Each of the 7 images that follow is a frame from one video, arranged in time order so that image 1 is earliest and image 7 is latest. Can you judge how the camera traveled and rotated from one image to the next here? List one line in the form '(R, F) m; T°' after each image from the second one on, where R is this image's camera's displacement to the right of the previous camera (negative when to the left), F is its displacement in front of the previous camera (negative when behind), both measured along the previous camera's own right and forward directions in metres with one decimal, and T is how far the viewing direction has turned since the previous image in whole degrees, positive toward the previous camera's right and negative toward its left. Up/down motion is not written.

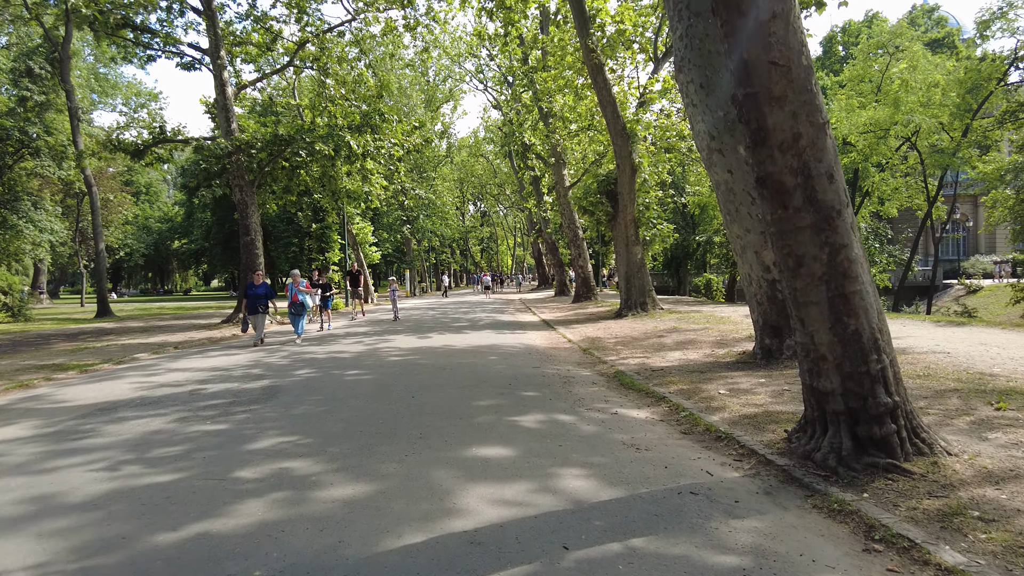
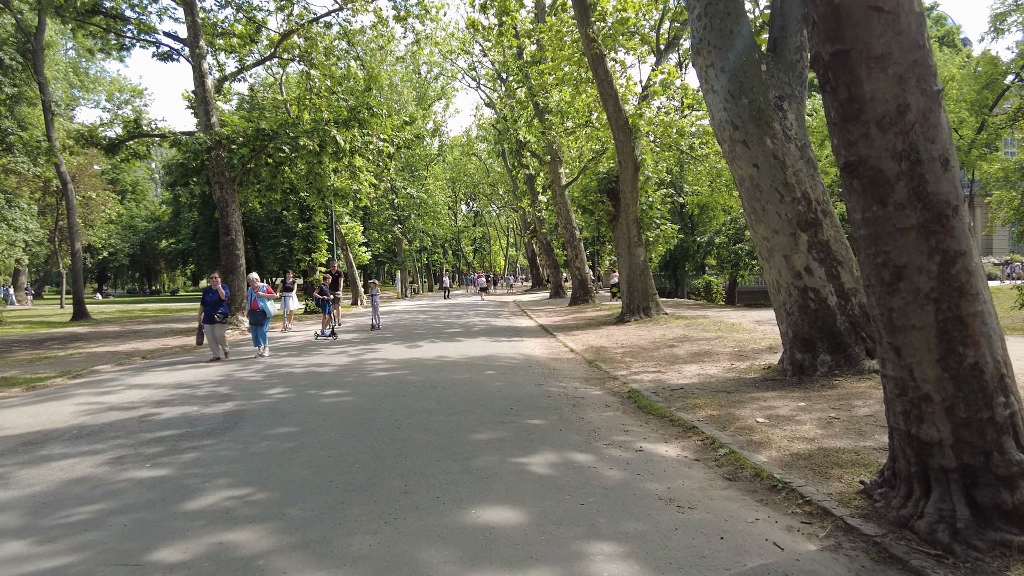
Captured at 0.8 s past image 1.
(-0.1, +1.0) m; +1°
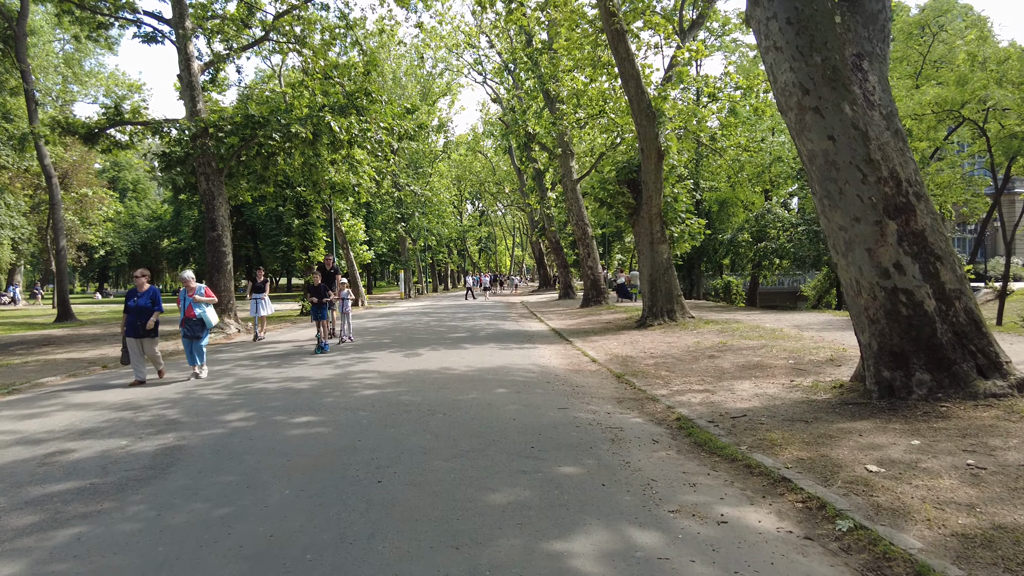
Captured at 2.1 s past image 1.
(-0.1, +1.5) m; 0°
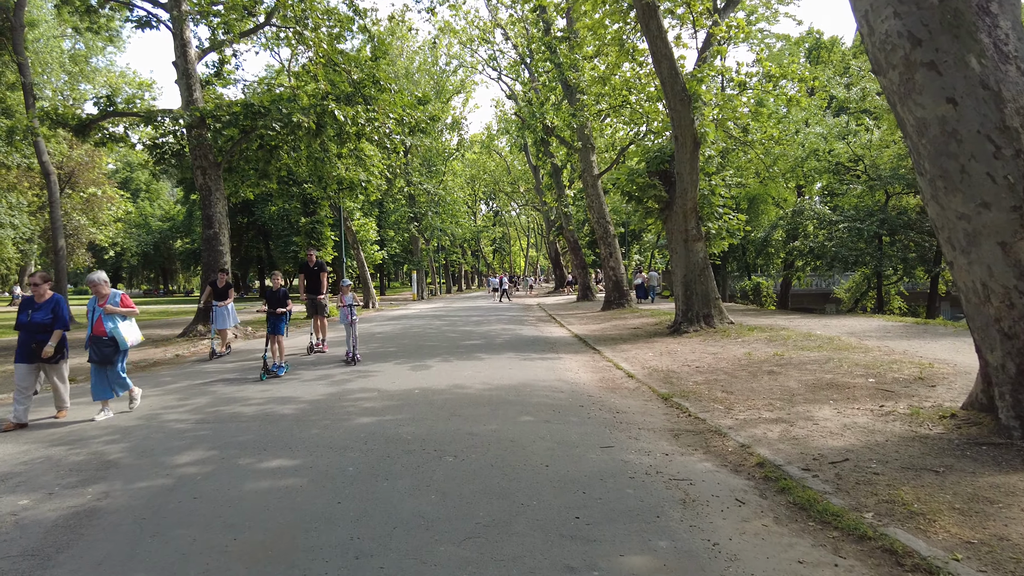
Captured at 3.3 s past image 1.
(-0.1, +1.4) m; -1°
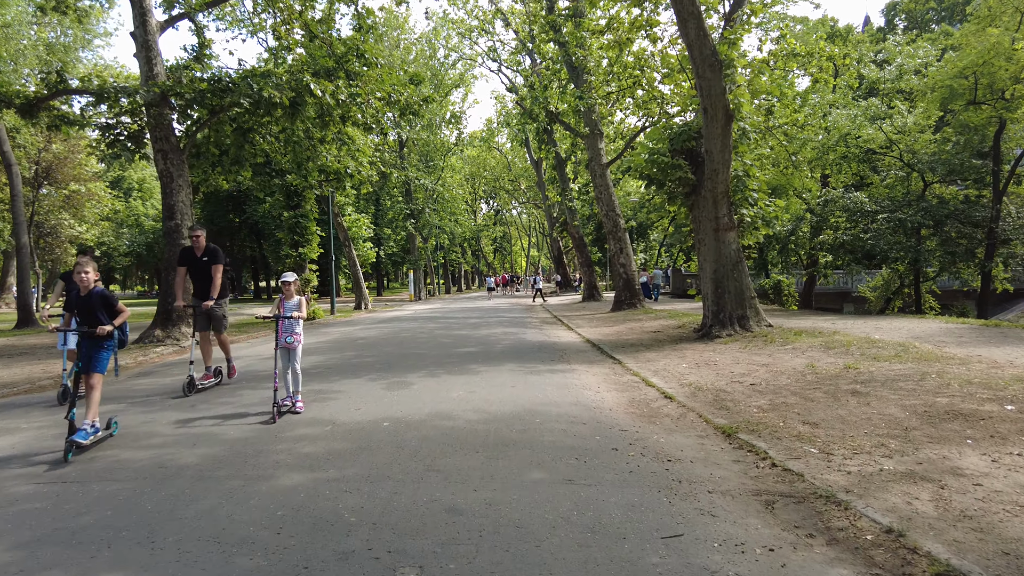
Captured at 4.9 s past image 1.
(0.0, +2.0) m; 0°
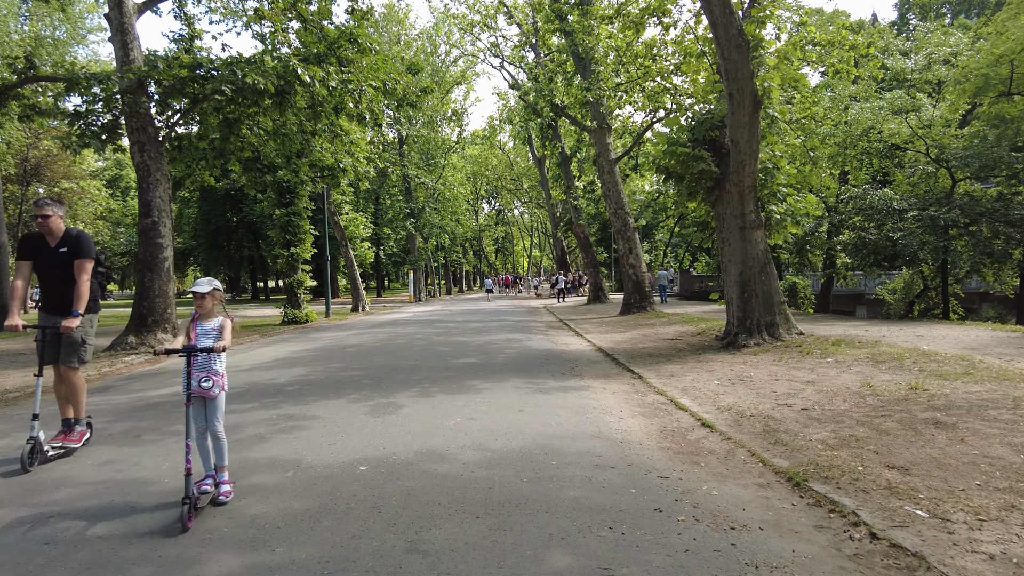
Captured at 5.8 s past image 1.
(-0.1, +1.1) m; 0°
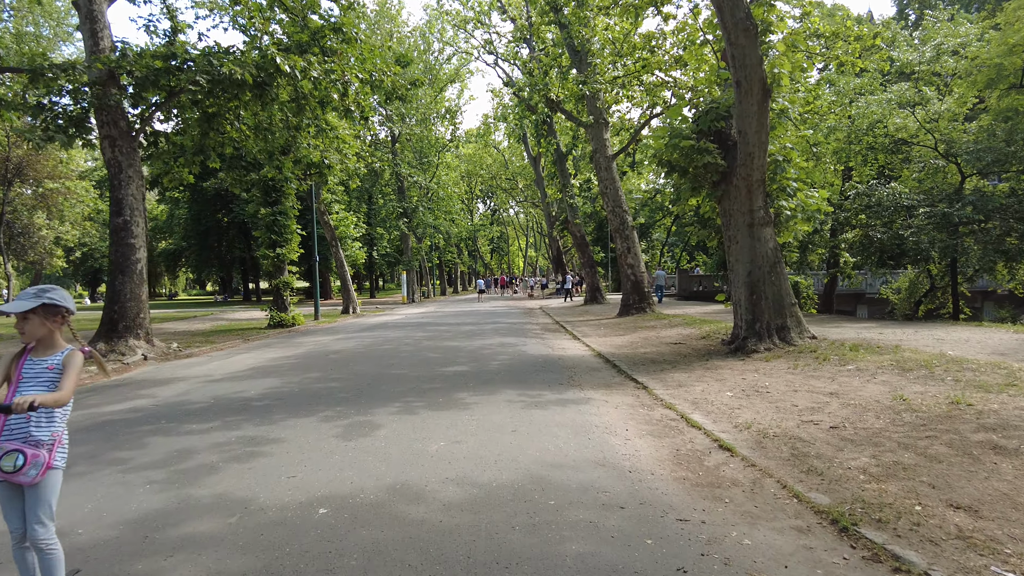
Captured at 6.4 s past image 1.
(0.0, +0.7) m; 0°
